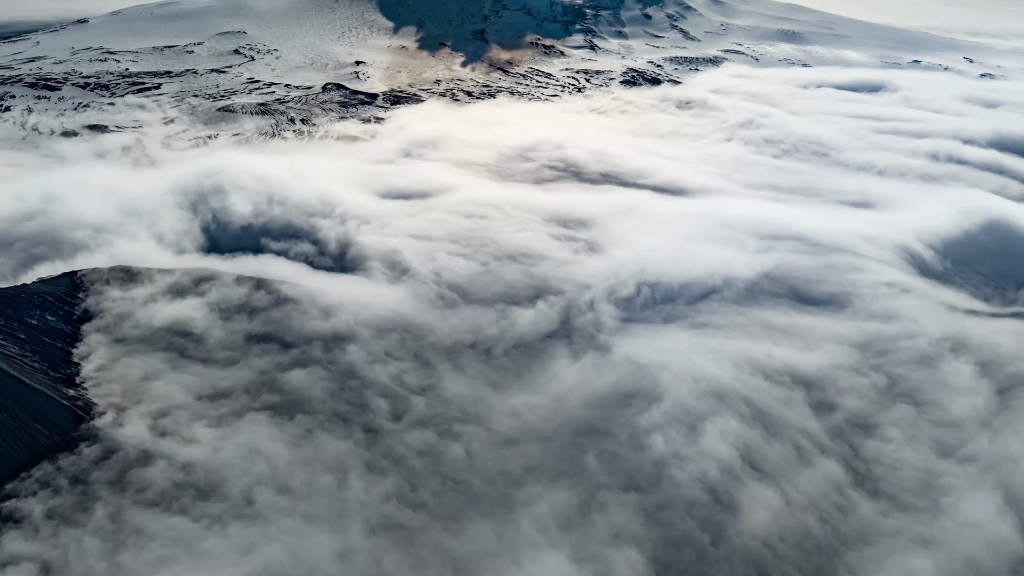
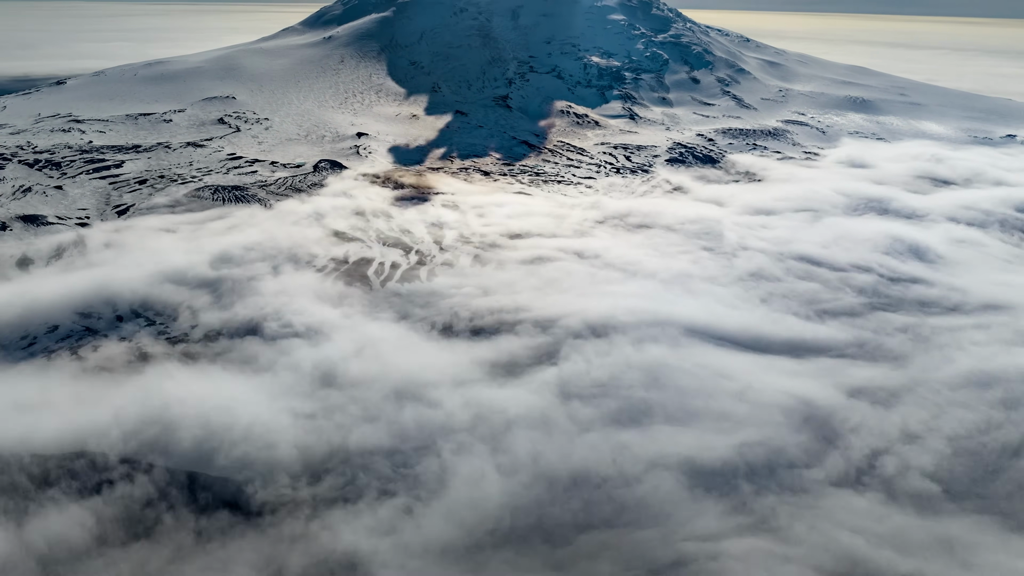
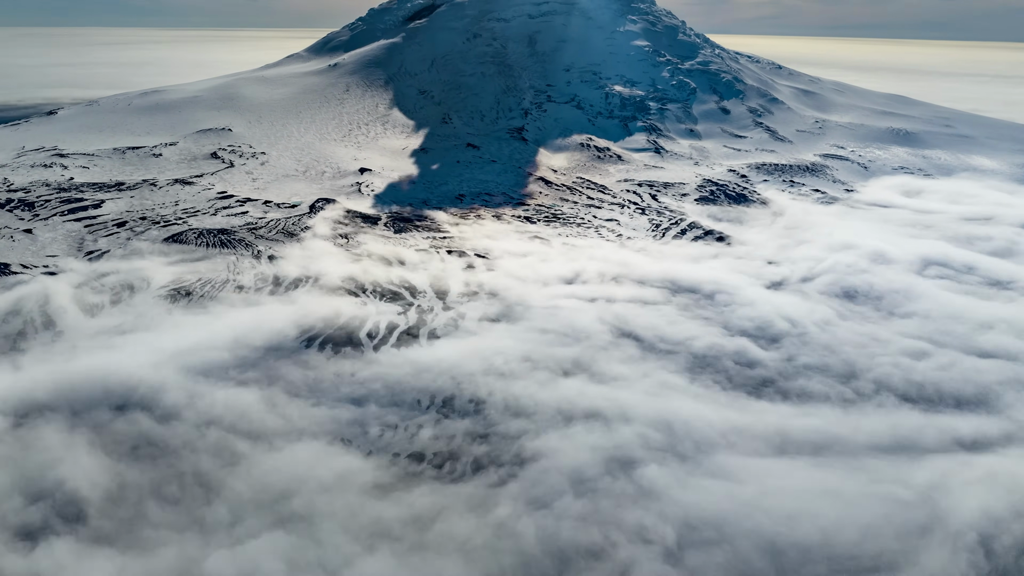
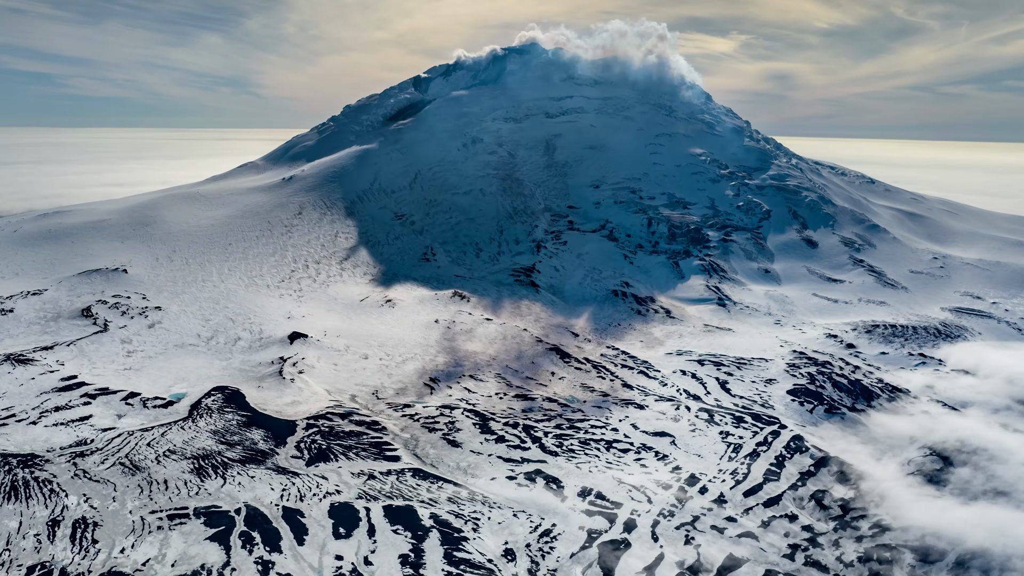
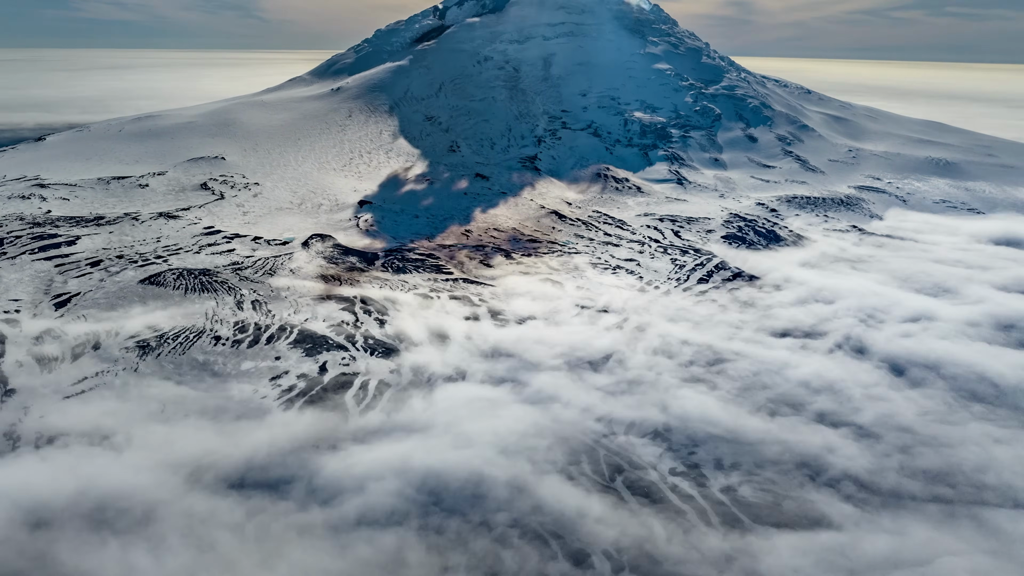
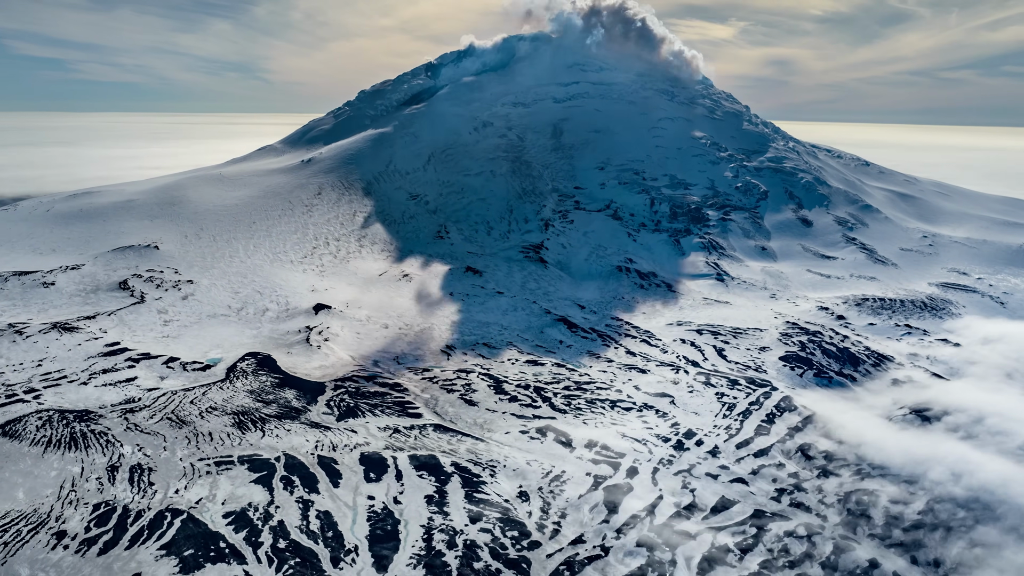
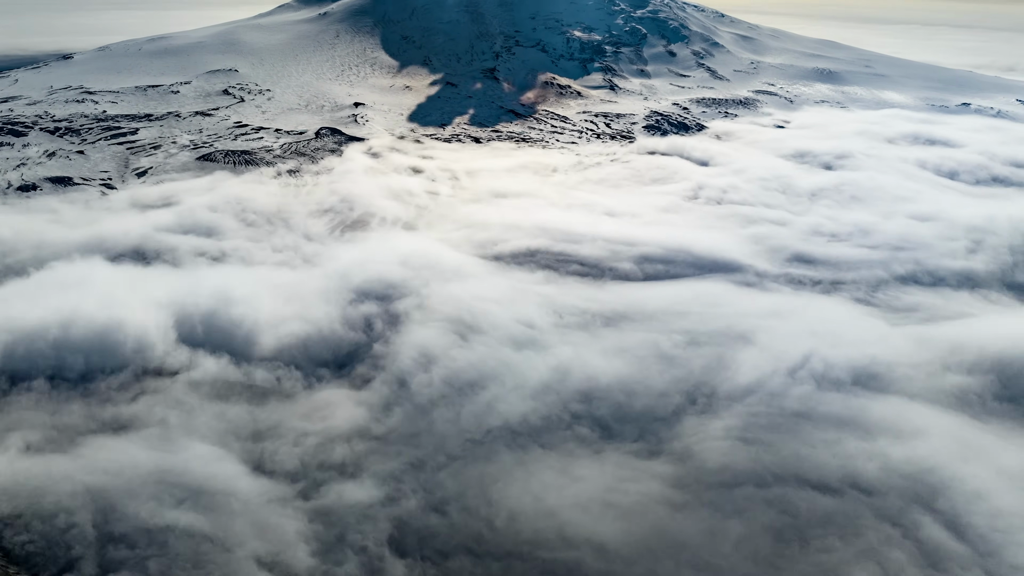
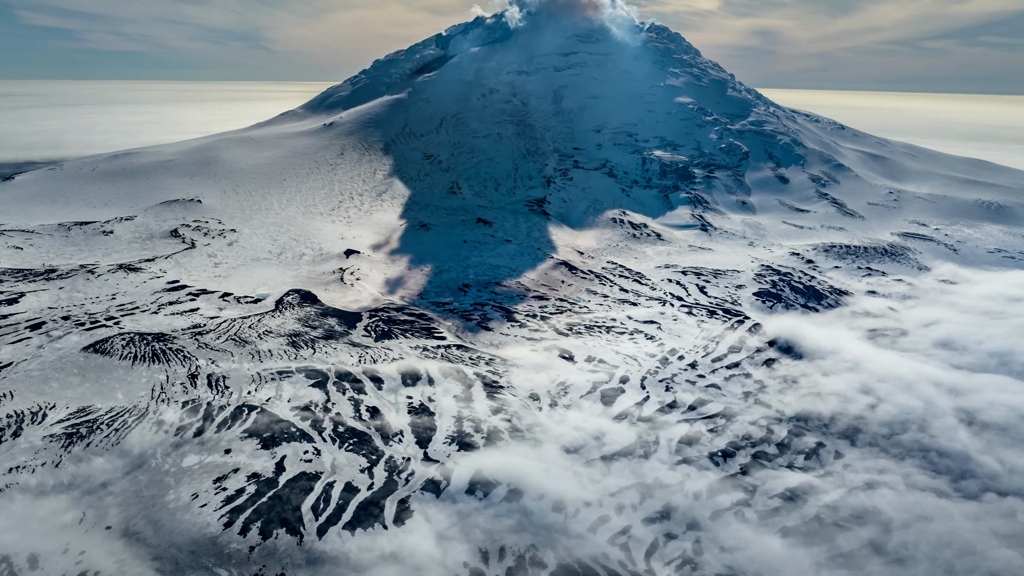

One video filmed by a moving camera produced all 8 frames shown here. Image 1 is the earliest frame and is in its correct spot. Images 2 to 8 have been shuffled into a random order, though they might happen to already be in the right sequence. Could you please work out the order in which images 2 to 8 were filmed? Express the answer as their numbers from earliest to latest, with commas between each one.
7, 2, 3, 5, 8, 6, 4
